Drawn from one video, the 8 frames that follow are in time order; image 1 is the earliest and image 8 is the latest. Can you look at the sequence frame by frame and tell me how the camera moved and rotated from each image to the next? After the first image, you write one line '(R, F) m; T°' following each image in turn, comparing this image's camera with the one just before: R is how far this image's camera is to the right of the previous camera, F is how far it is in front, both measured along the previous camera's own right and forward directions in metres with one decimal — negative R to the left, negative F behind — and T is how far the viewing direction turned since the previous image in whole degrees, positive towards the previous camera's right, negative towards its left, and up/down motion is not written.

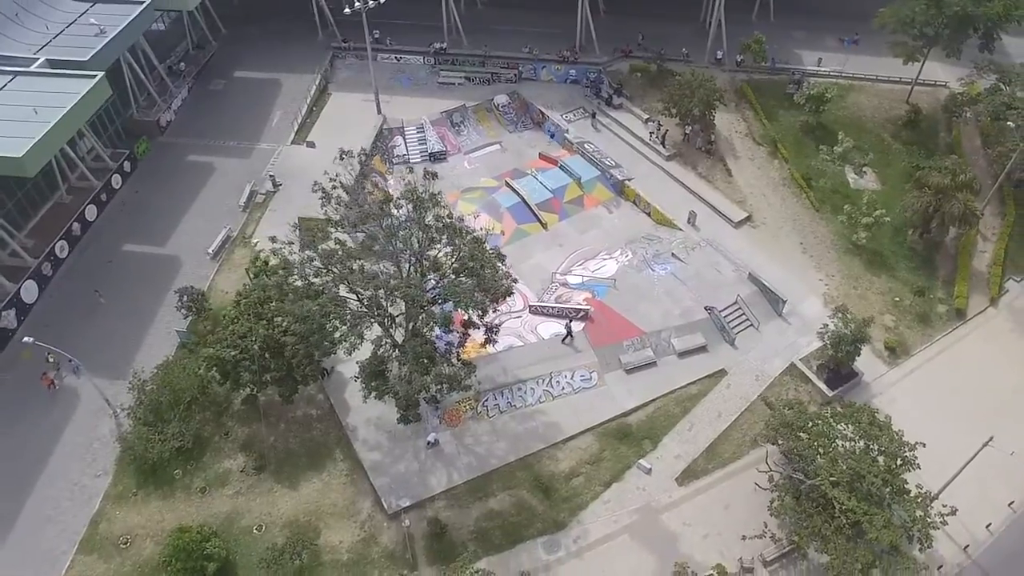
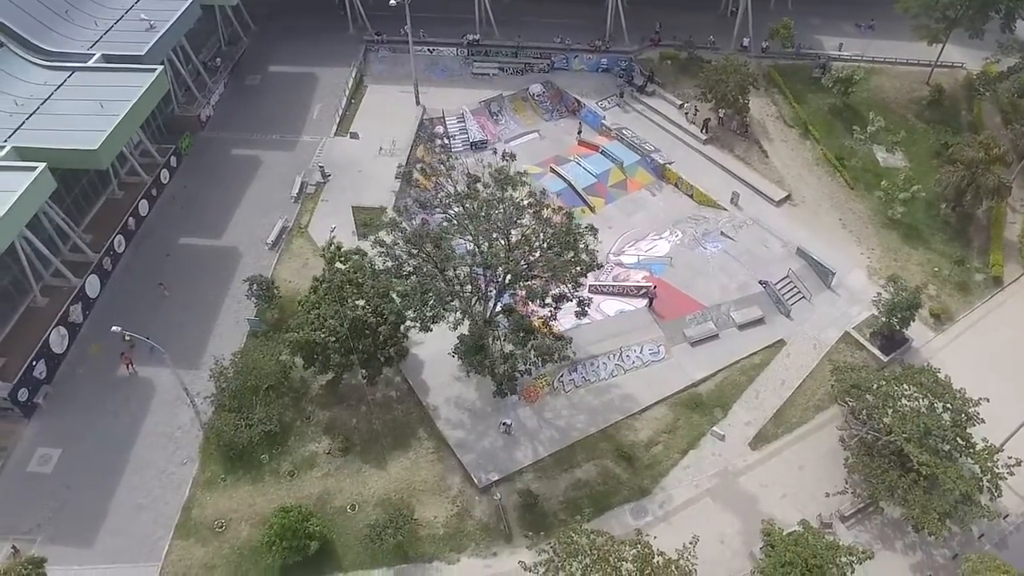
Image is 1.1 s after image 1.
(-5.1, -0.9) m; +2°
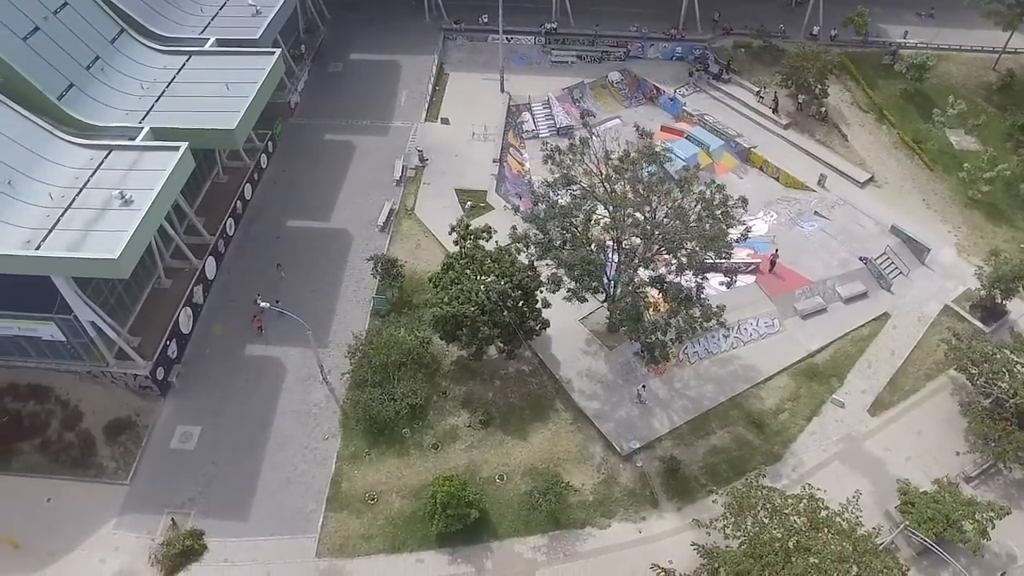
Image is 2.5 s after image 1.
(-7.6, -0.8) m; +2°
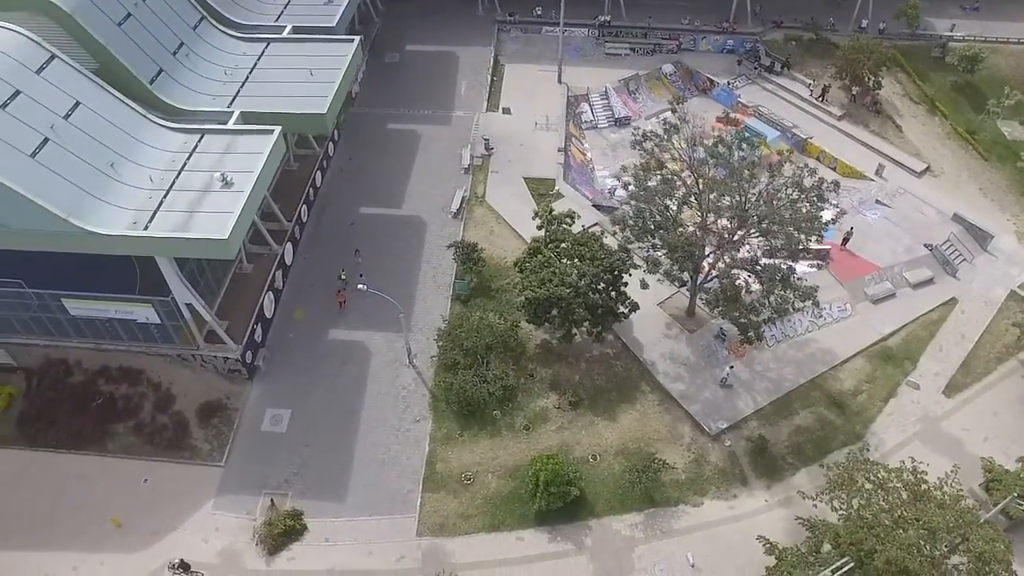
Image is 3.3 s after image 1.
(-4.7, -0.4) m; +1°
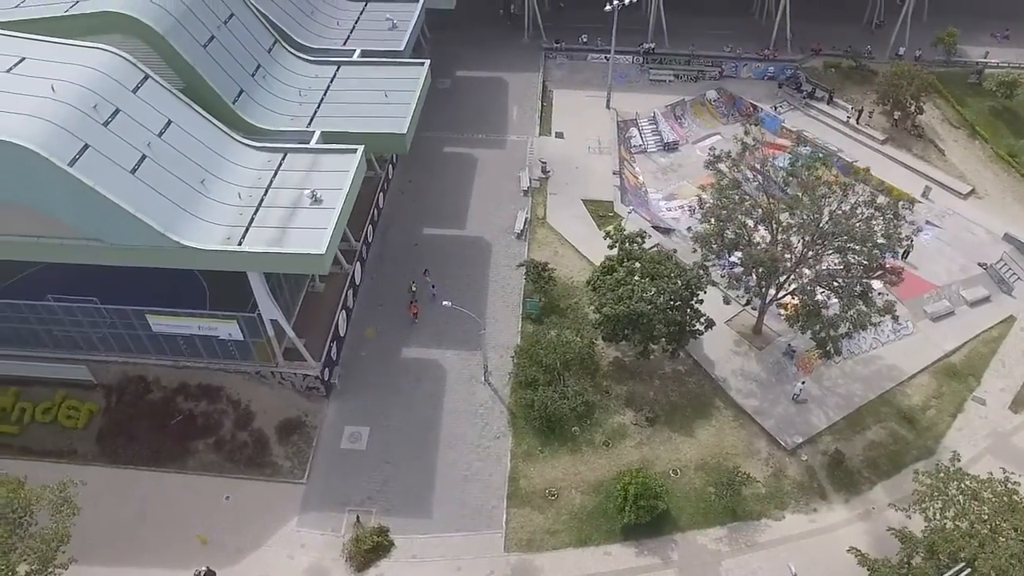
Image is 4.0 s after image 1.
(-4.1, -0.5) m; +1°
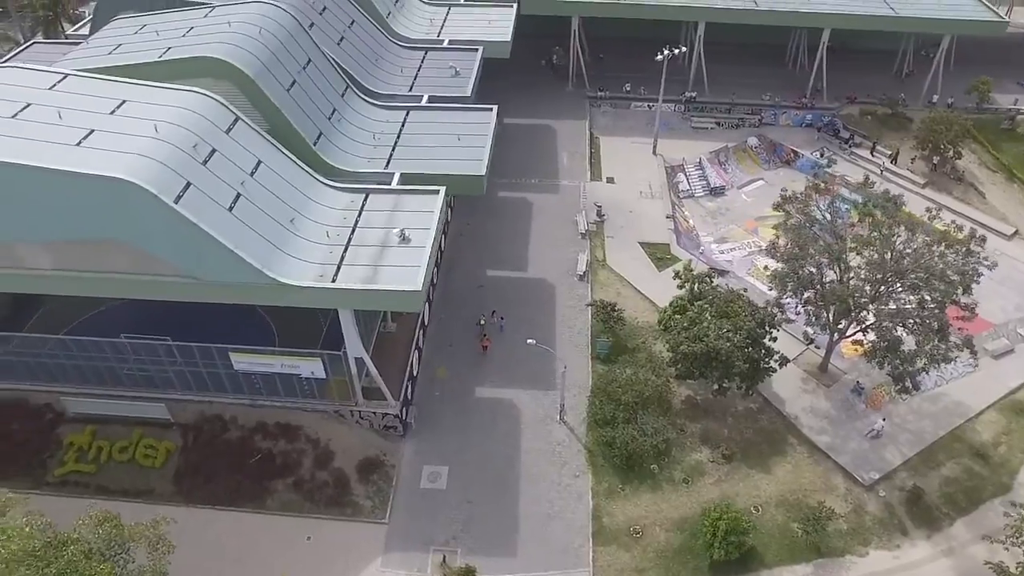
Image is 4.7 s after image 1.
(-4.0, -0.5) m; 0°
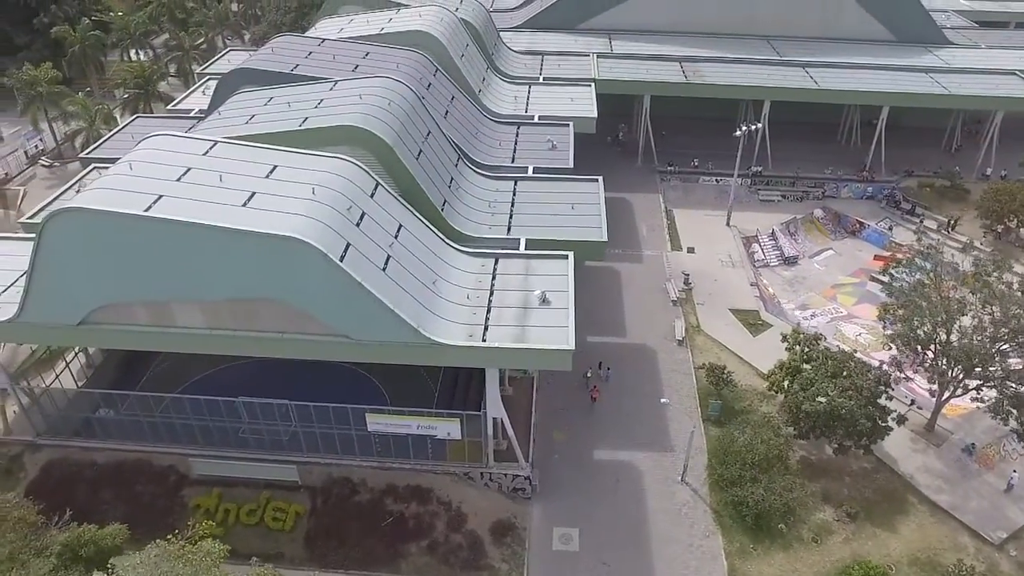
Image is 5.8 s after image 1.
(-6.8, -1.0) m; +1°
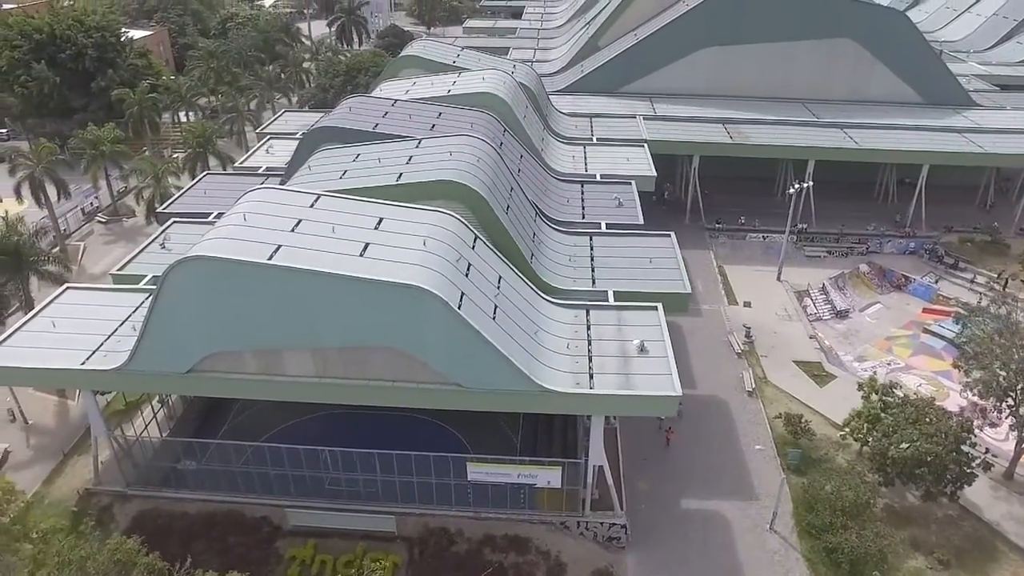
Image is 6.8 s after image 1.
(-5.2, -0.9) m; +1°
